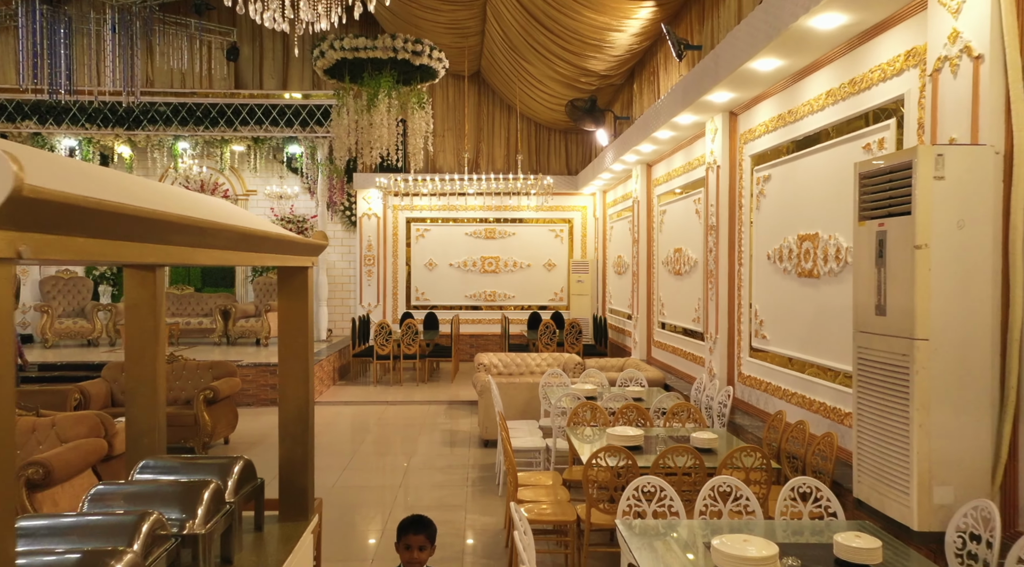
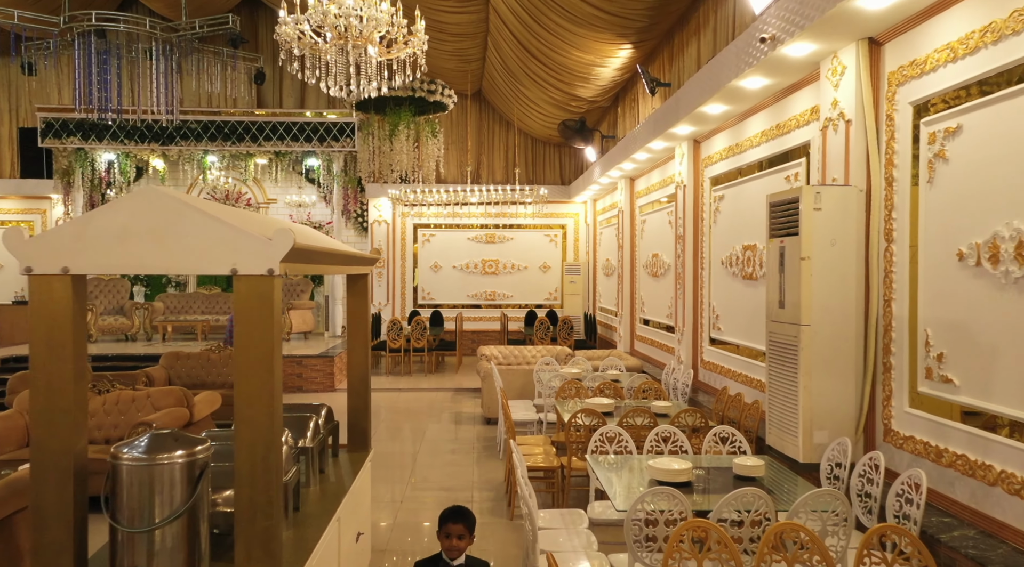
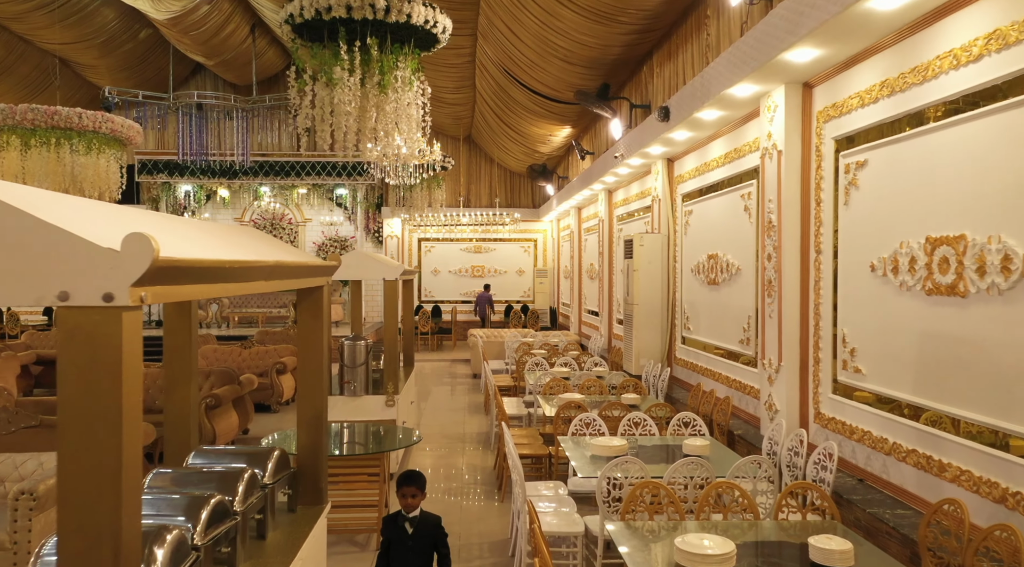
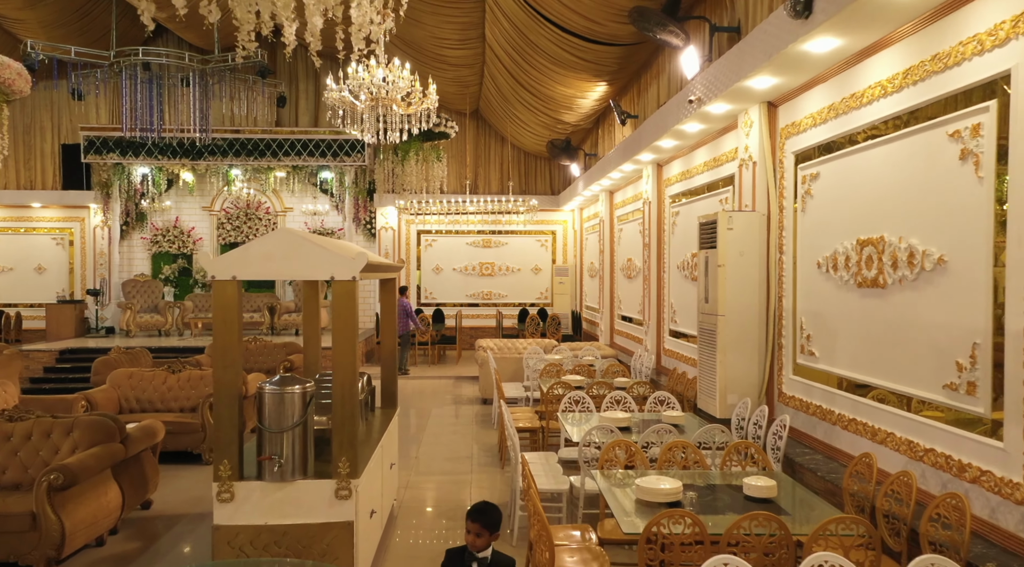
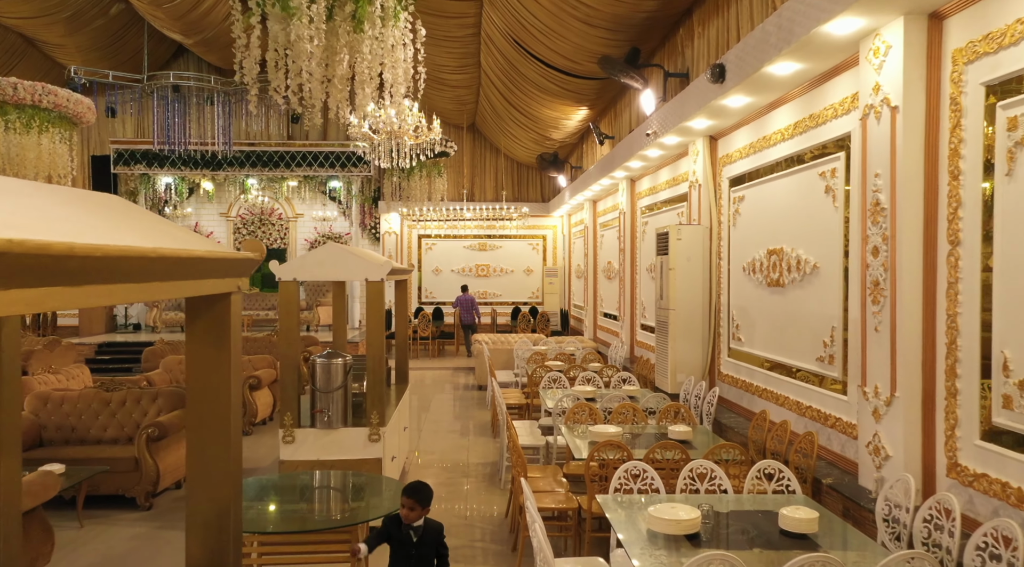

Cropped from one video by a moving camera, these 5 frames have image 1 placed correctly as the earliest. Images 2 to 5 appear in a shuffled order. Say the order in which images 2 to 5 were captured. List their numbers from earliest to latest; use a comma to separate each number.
2, 4, 5, 3
